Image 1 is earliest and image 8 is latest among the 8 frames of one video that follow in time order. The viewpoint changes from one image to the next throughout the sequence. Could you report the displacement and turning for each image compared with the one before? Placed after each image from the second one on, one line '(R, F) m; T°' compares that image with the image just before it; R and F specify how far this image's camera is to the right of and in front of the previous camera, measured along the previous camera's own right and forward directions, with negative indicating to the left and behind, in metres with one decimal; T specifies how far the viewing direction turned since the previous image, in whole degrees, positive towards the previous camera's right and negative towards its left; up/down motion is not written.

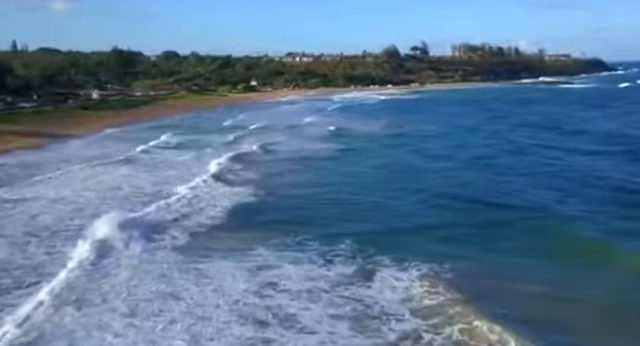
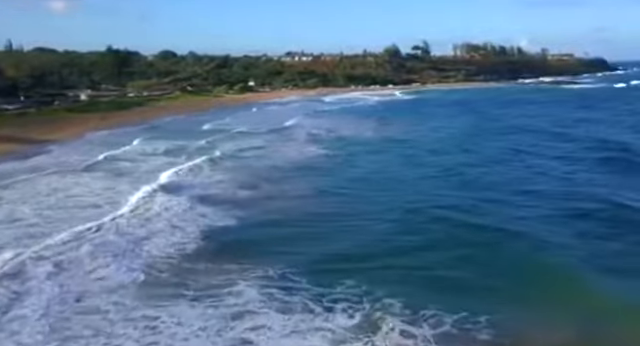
(+0.1, +1.9) m; 0°
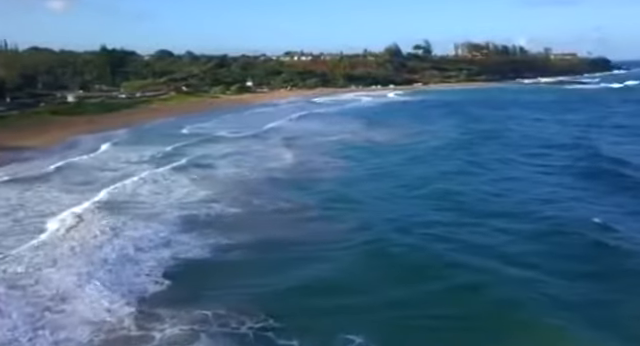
(0.0, +2.0) m; 0°
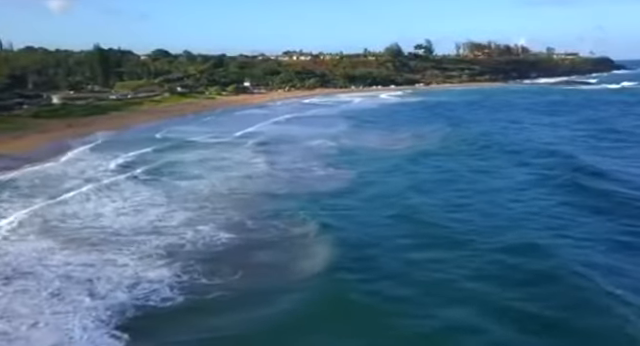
(0.0, +2.1) m; 0°
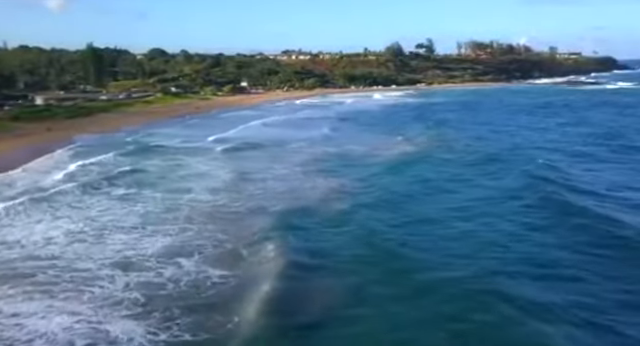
(0.0, +2.1) m; 0°
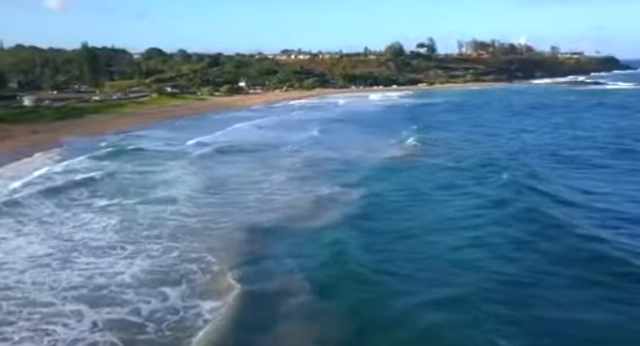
(0.0, +1.4) m; 0°
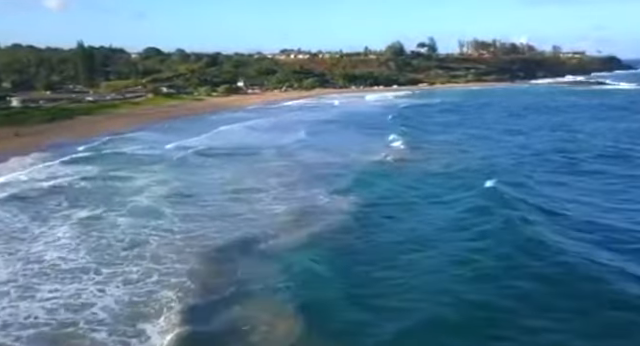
(0.0, +1.3) m; 0°
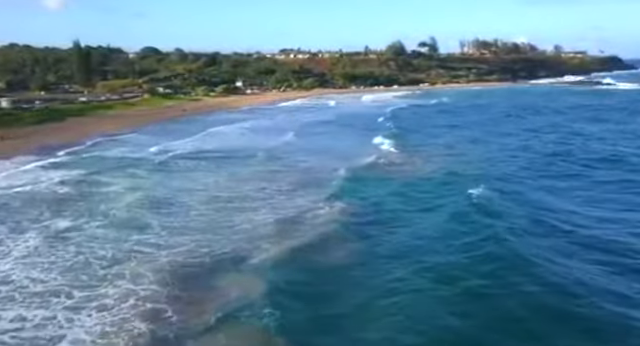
(0.0, +1.1) m; 0°
